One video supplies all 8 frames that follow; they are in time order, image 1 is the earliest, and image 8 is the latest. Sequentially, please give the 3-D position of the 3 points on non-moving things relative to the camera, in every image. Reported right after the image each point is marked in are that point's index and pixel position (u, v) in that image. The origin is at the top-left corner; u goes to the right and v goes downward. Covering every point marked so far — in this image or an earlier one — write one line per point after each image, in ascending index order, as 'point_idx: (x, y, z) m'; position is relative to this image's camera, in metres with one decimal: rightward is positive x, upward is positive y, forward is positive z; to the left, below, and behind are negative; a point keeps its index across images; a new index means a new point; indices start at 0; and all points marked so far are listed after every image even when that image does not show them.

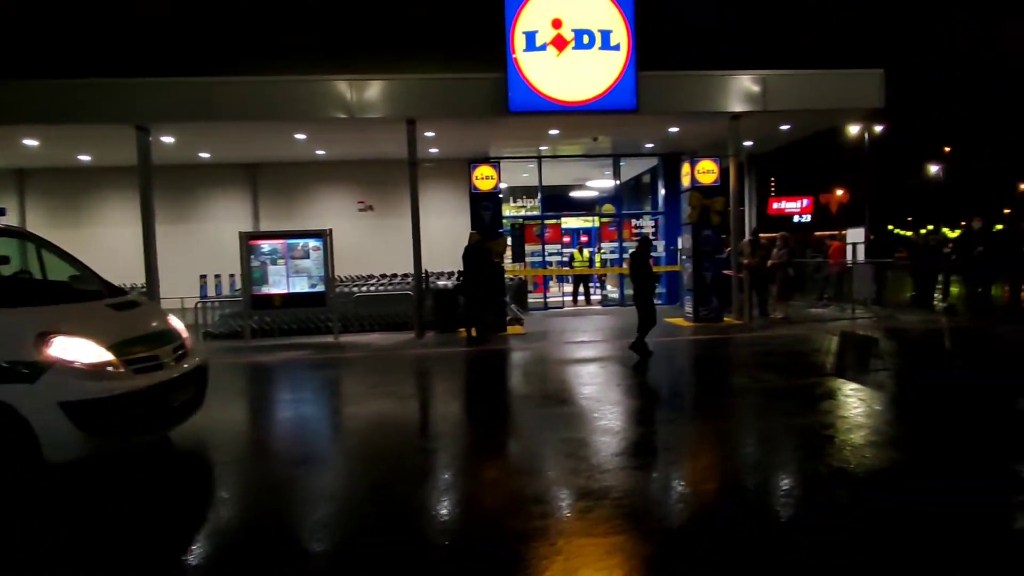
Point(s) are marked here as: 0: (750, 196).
0: (+6.8, +2.6, +19.1) m
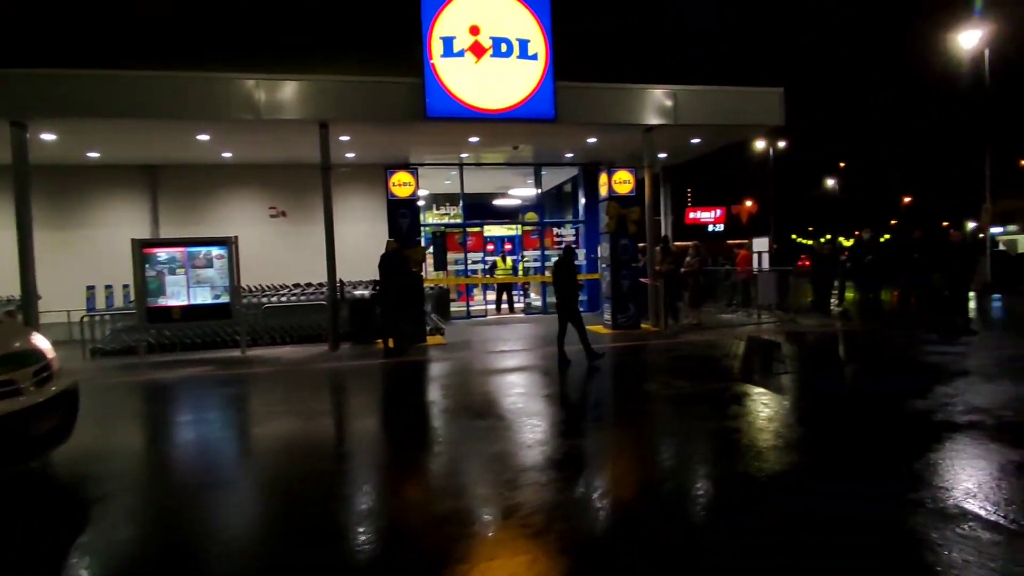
0: (+4.5, +2.4, +19.6) m
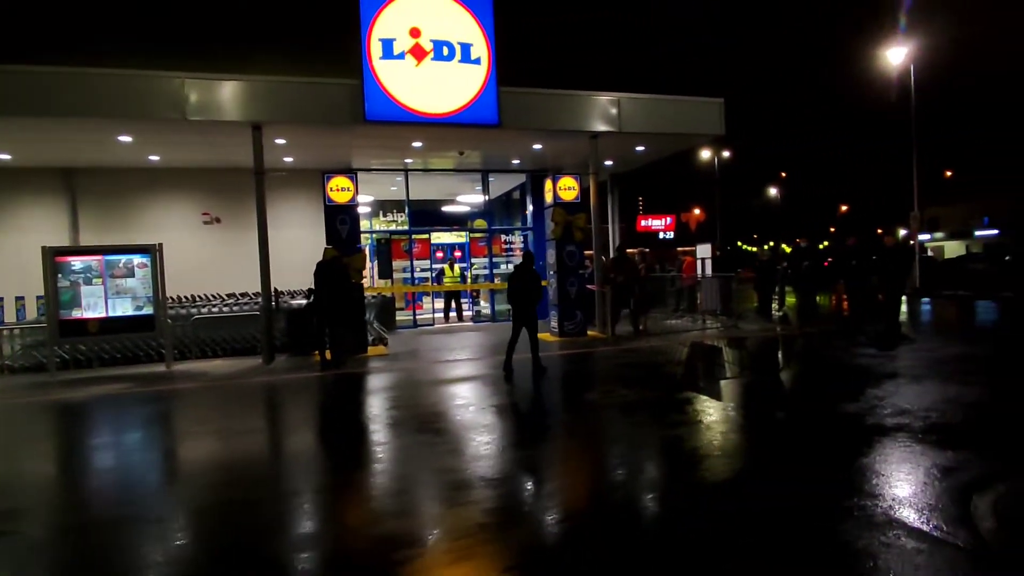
0: (+2.9, +2.2, +19.6) m
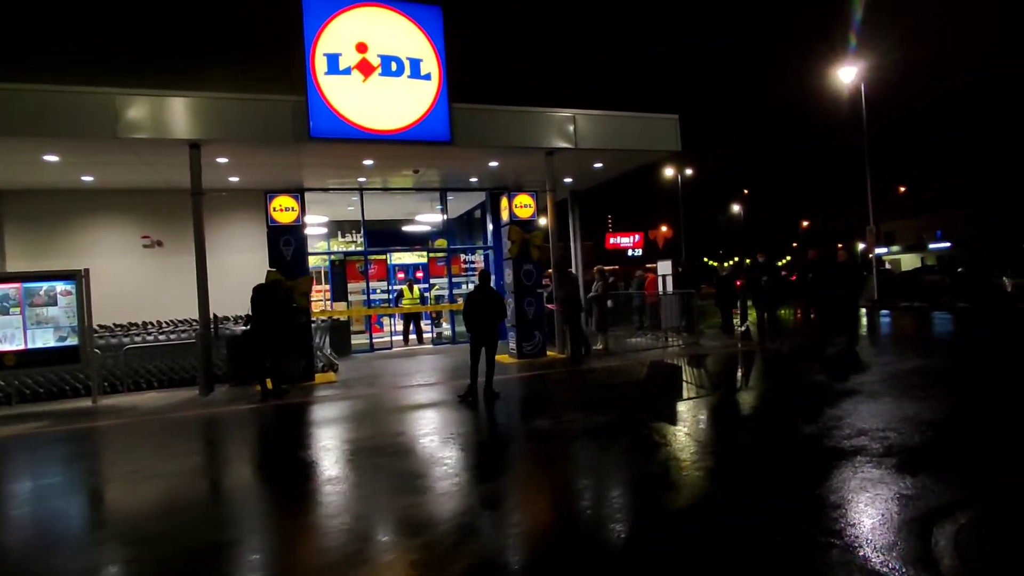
0: (+1.8, +1.6, +19.3) m
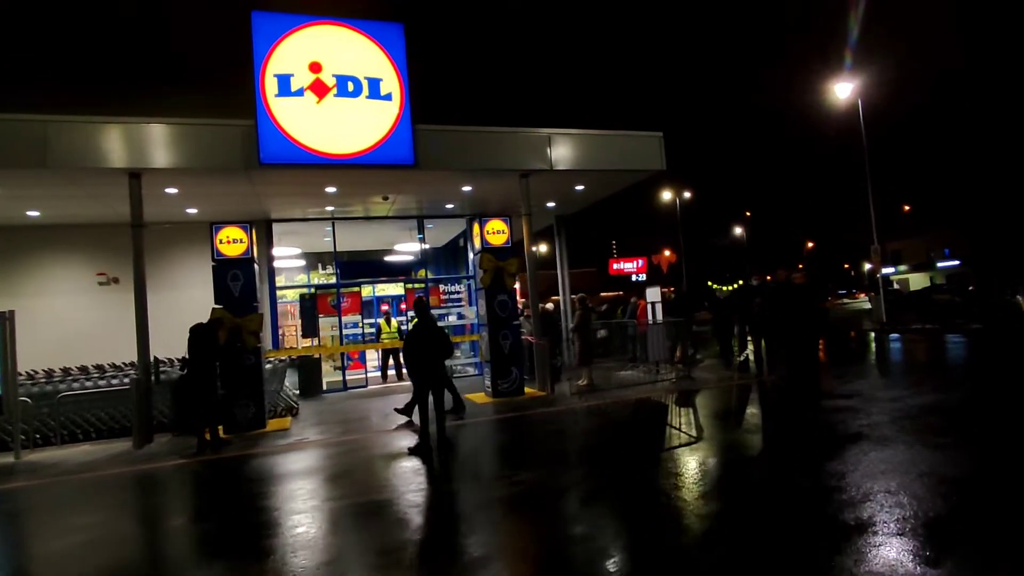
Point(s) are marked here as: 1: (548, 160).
0: (+1.3, +0.8, +18.4) m
1: (+0.7, +2.4, +12.8) m
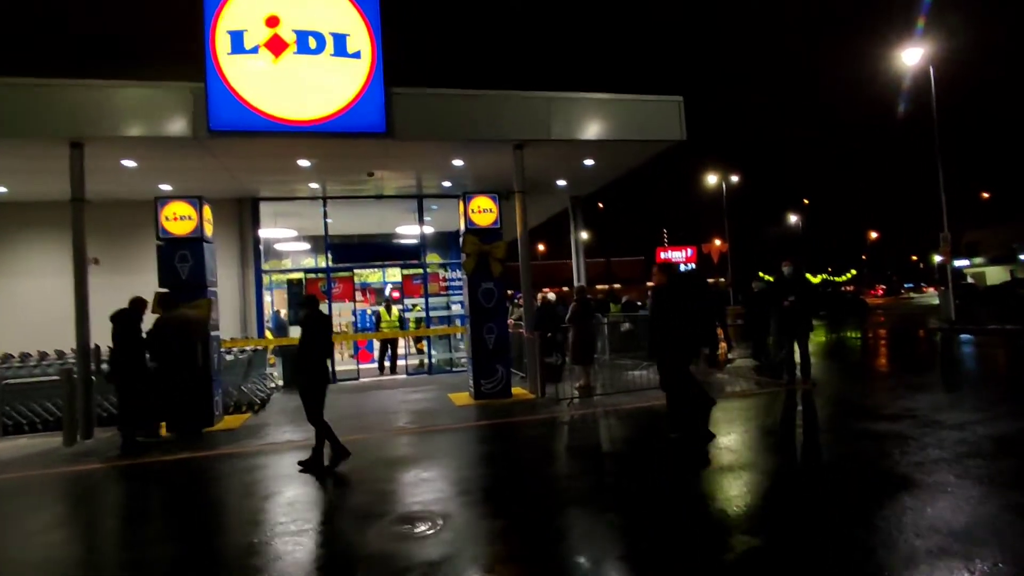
0: (+1.7, +1.1, +16.8) m
1: (+0.6, +2.7, +11.2) m
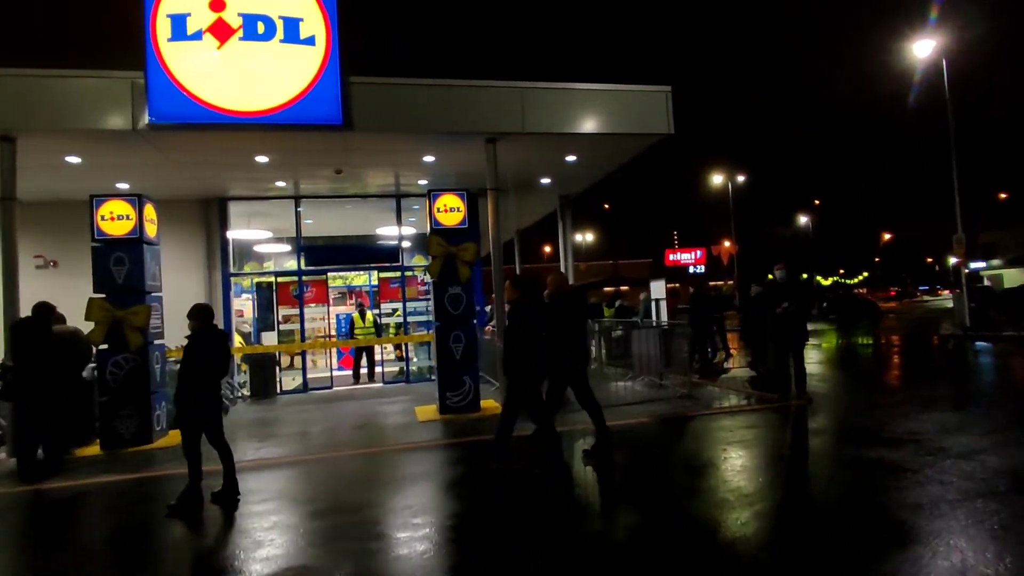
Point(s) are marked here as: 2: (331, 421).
0: (+1.3, +1.0, +15.9) m
1: (+0.1, +2.6, +10.4) m
2: (-3.0, -2.2, +11.3) m
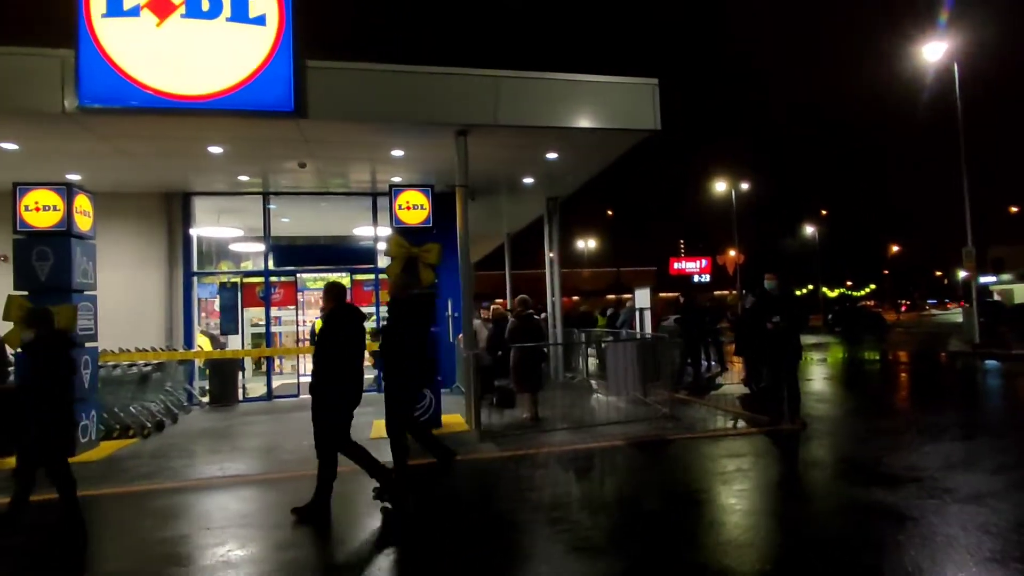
0: (+1.0, +0.9, +15.1) m
1: (-0.2, +2.5, +9.6) m
2: (-3.4, -2.3, +10.5) m
